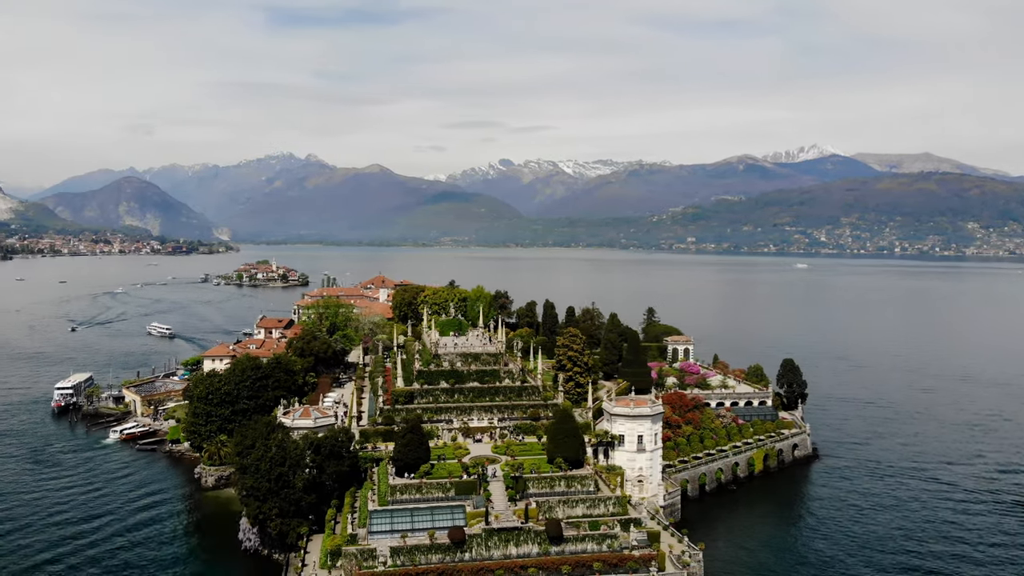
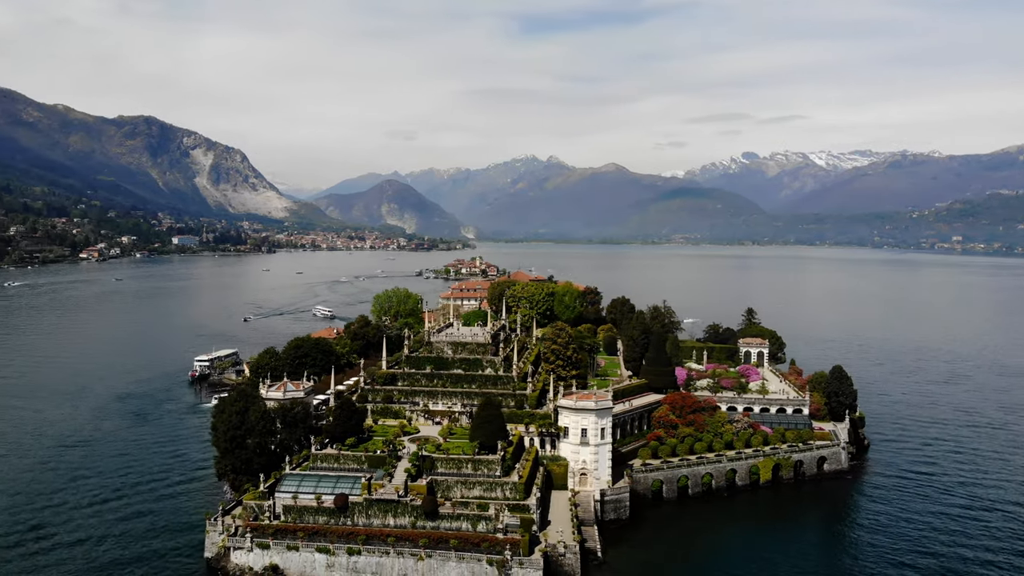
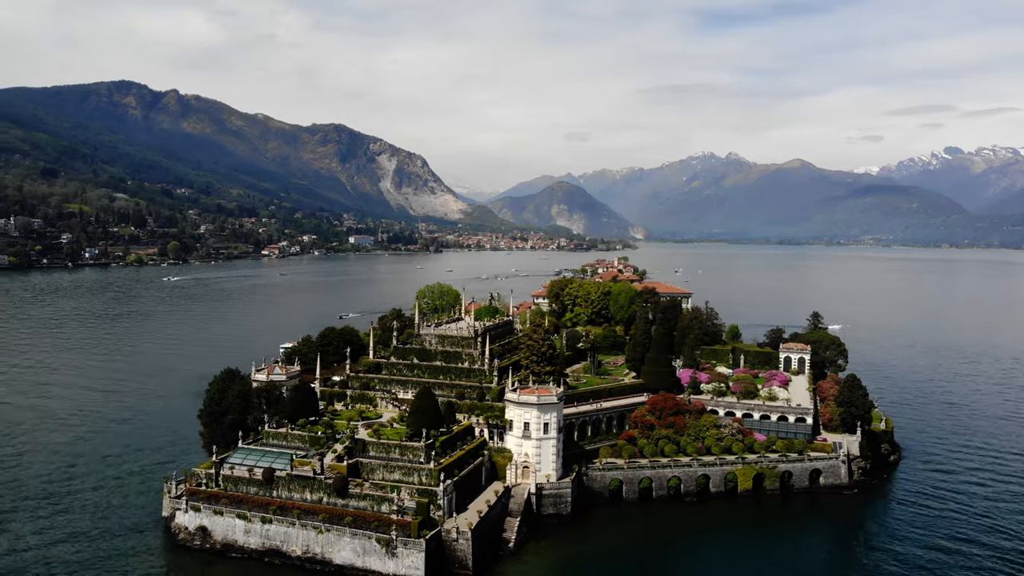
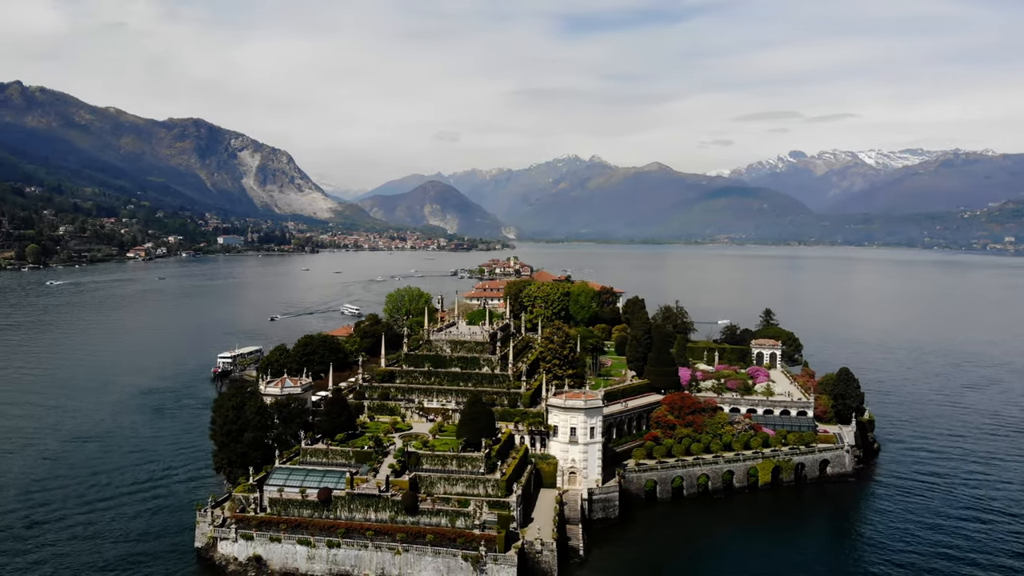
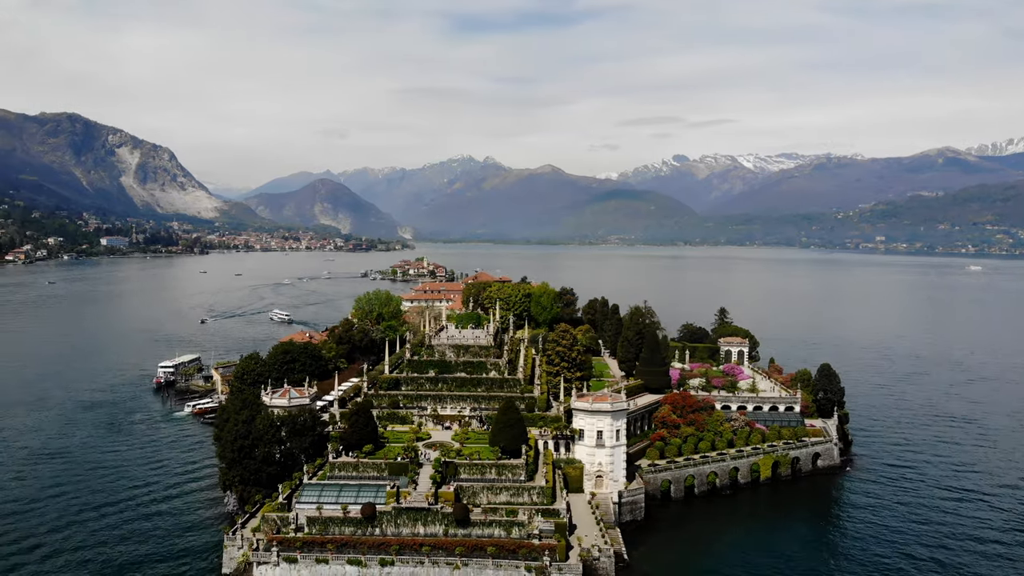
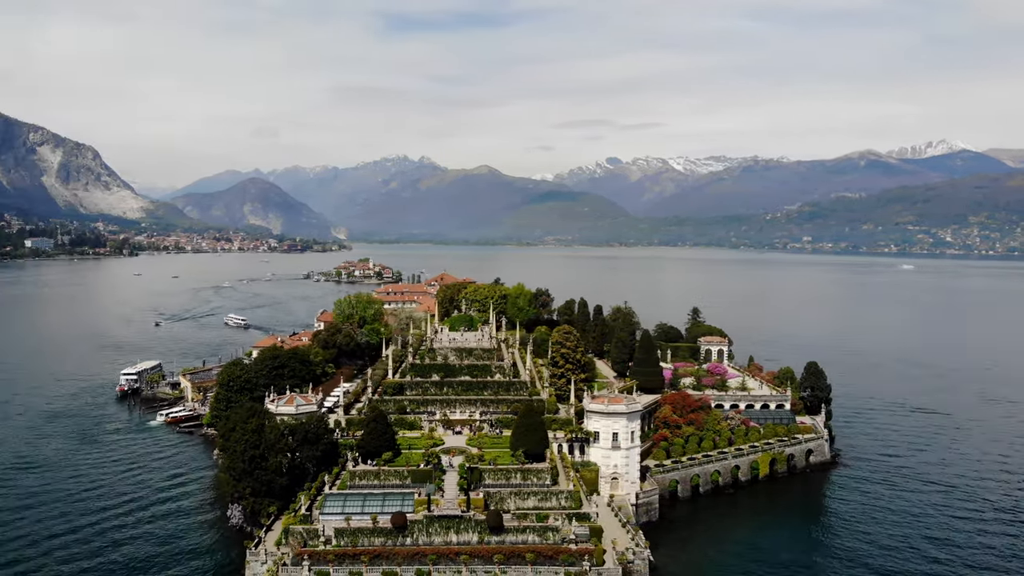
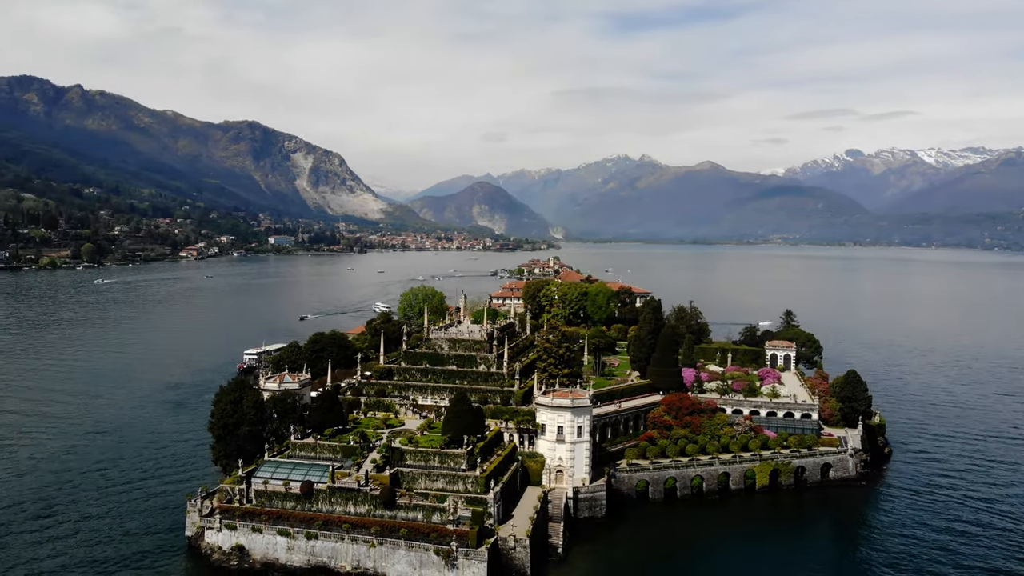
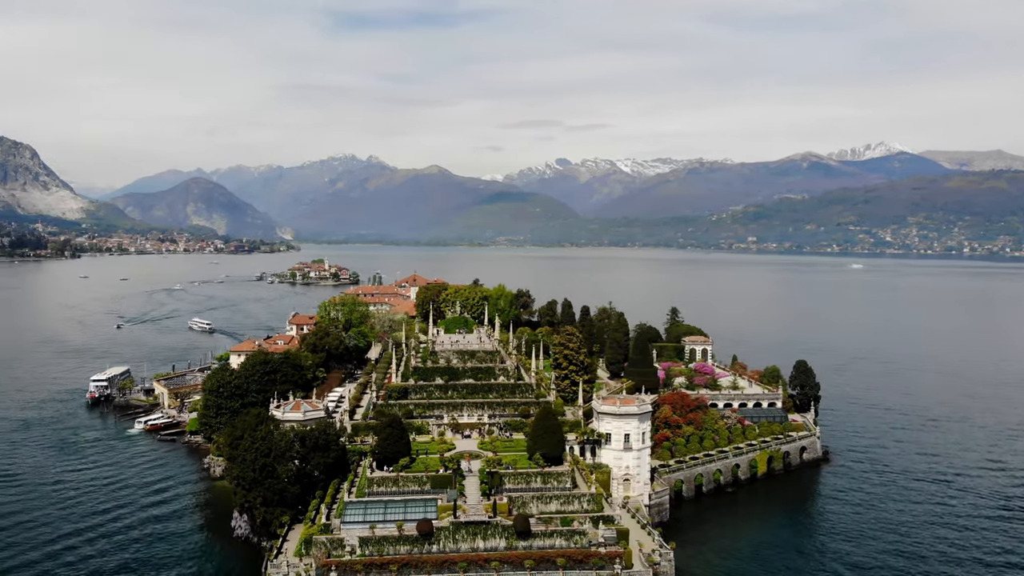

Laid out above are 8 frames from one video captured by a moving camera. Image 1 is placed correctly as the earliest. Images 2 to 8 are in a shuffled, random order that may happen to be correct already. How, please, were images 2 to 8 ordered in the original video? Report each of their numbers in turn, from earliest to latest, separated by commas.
8, 6, 5, 2, 4, 7, 3
